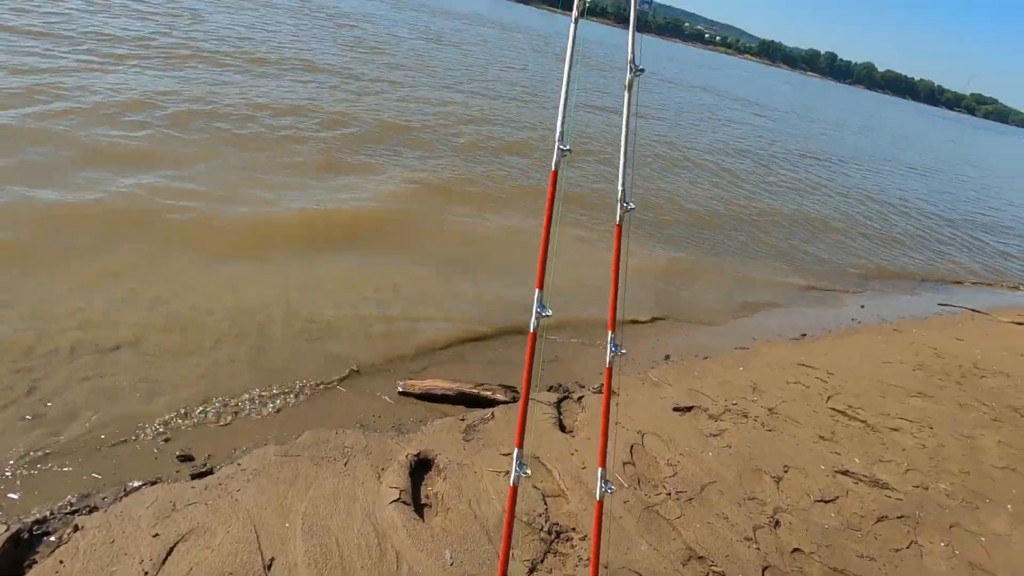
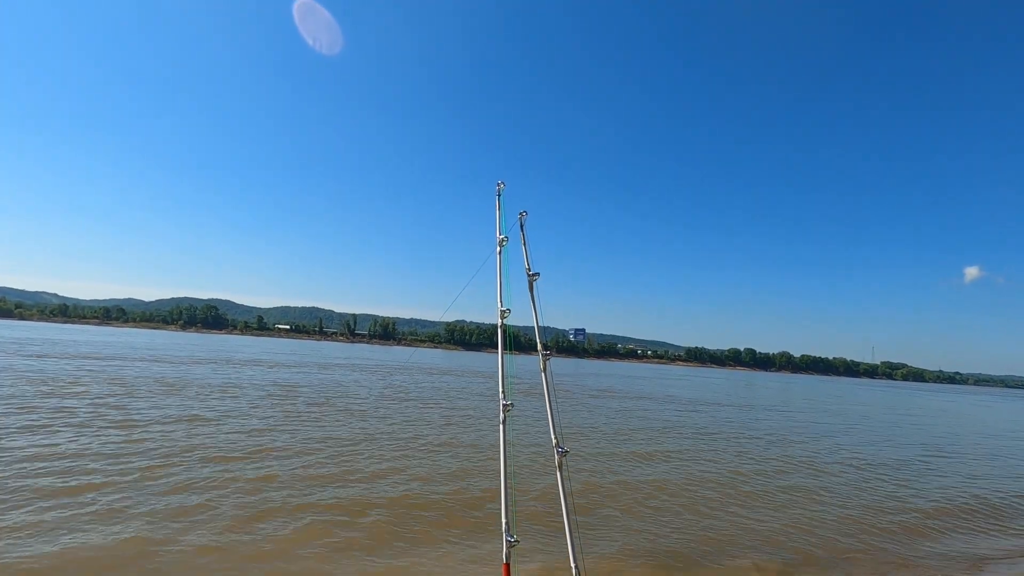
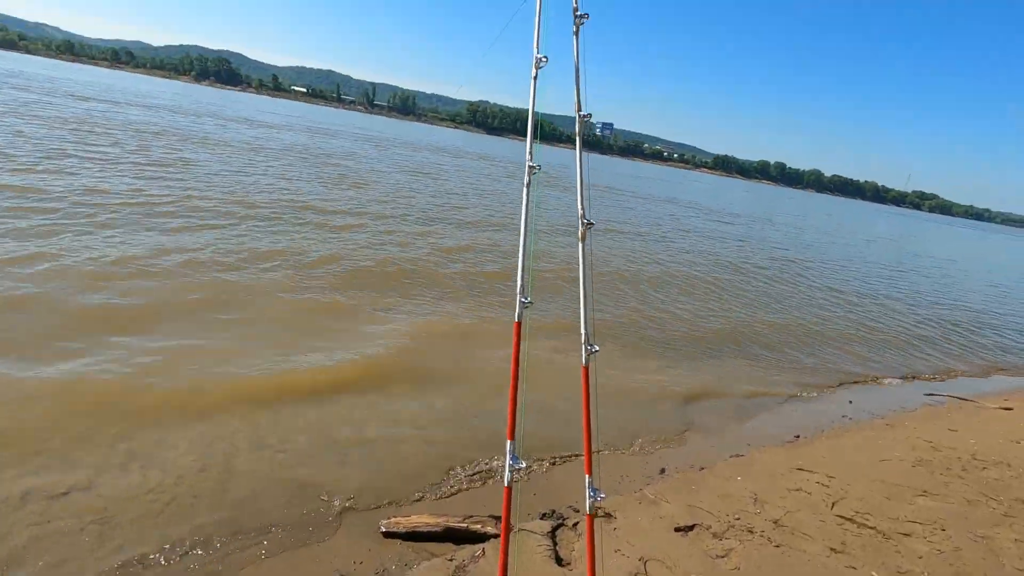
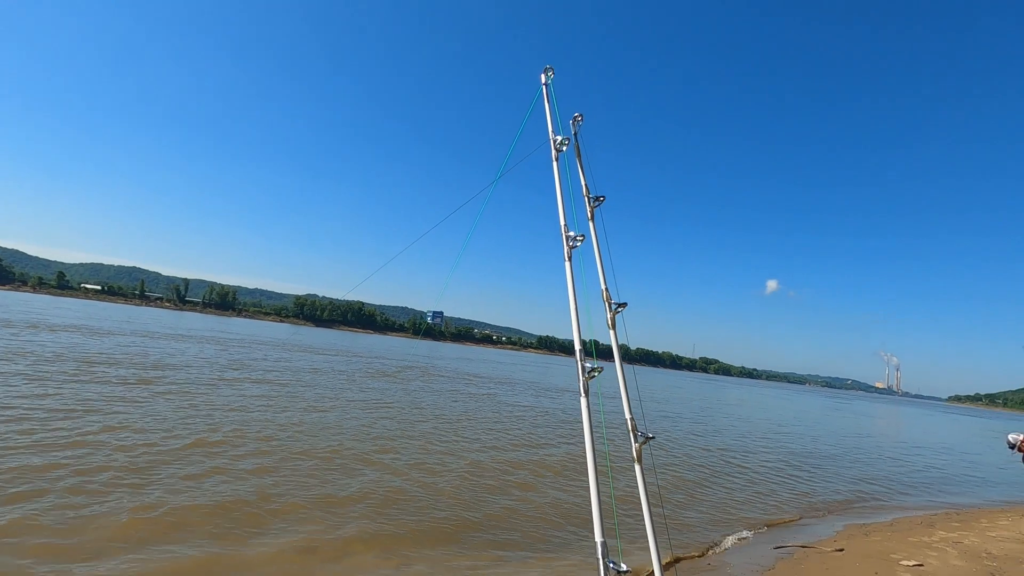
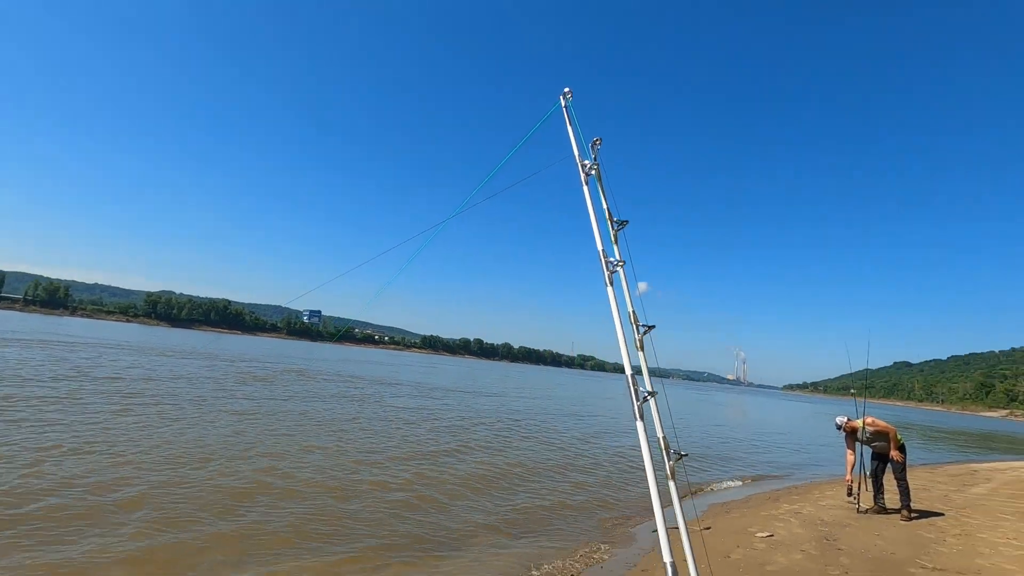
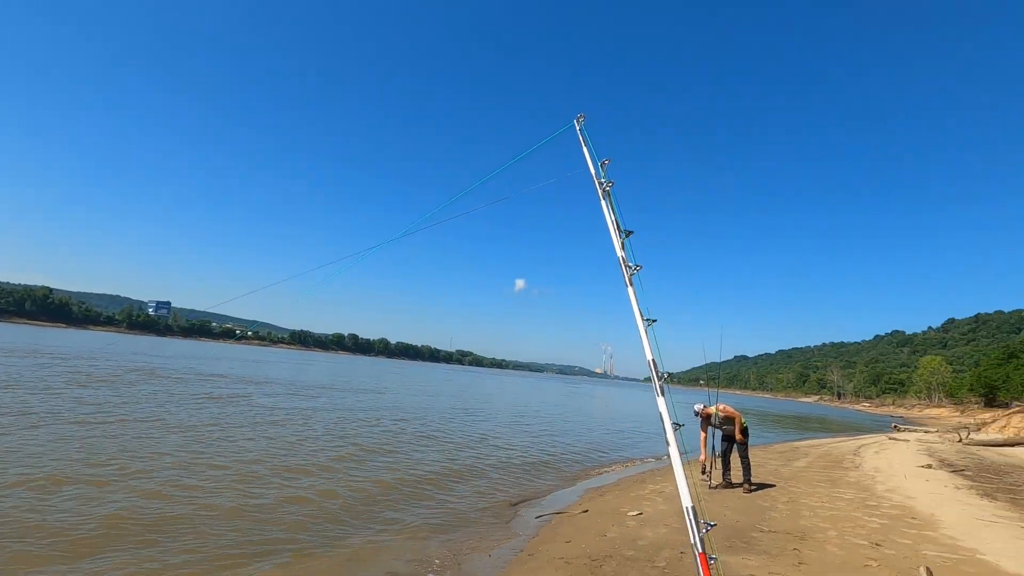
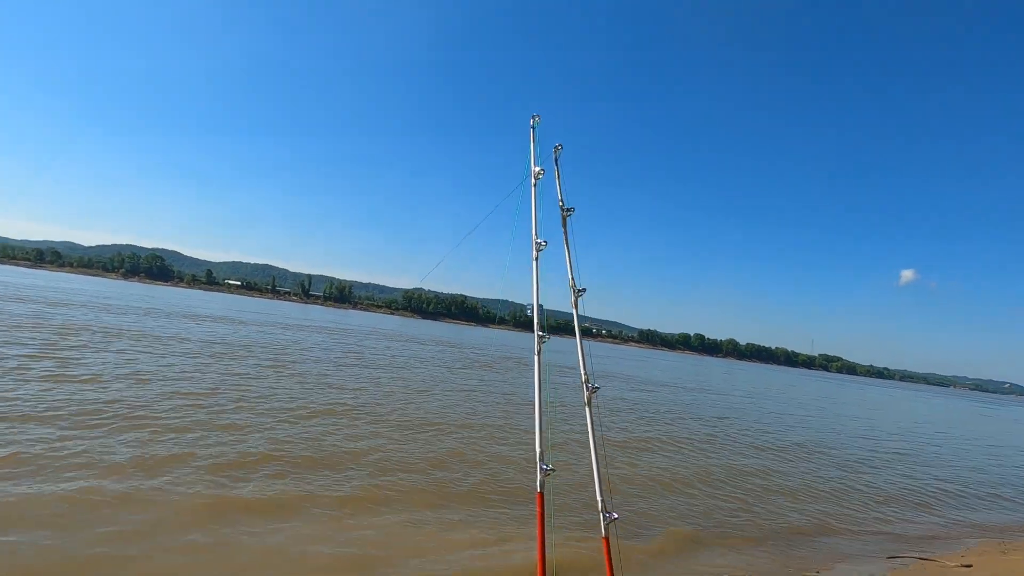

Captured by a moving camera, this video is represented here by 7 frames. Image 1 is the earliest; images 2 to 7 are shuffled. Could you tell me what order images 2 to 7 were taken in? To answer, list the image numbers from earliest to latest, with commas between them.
3, 2, 7, 4, 5, 6
